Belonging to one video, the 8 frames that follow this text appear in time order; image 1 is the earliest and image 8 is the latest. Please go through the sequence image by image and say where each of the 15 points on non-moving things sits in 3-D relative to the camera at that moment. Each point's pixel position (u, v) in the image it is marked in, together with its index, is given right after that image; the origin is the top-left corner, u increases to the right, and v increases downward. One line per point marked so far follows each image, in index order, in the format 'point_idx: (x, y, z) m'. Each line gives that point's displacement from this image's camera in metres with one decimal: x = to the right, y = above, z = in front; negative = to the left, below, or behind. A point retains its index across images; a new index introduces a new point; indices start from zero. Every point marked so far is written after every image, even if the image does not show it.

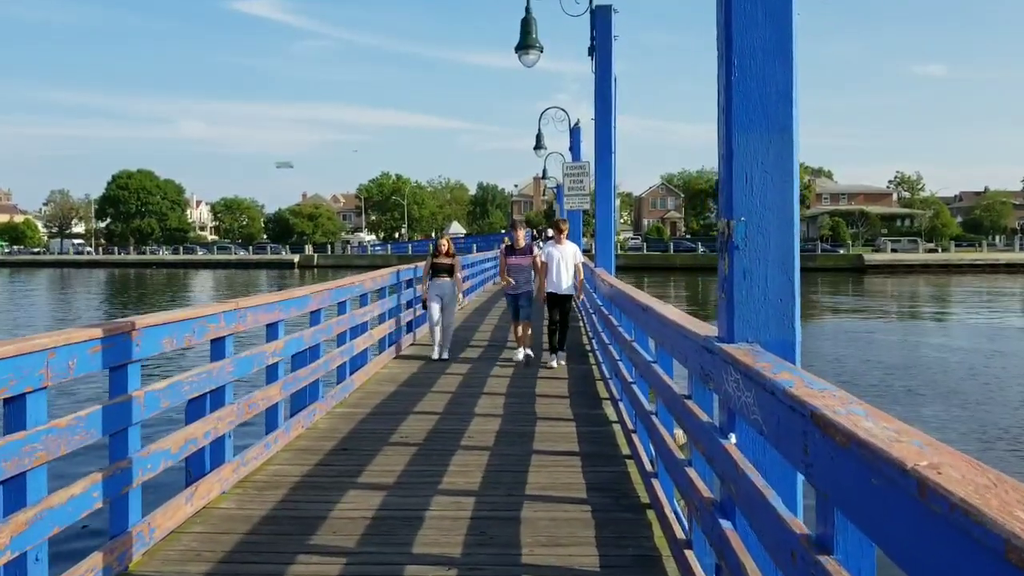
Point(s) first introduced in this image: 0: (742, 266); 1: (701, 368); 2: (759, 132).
0: (+0.8, +0.1, +3.2) m
1: (+0.7, -0.3, +3.6) m
2: (+0.8, +0.5, +3.2) m
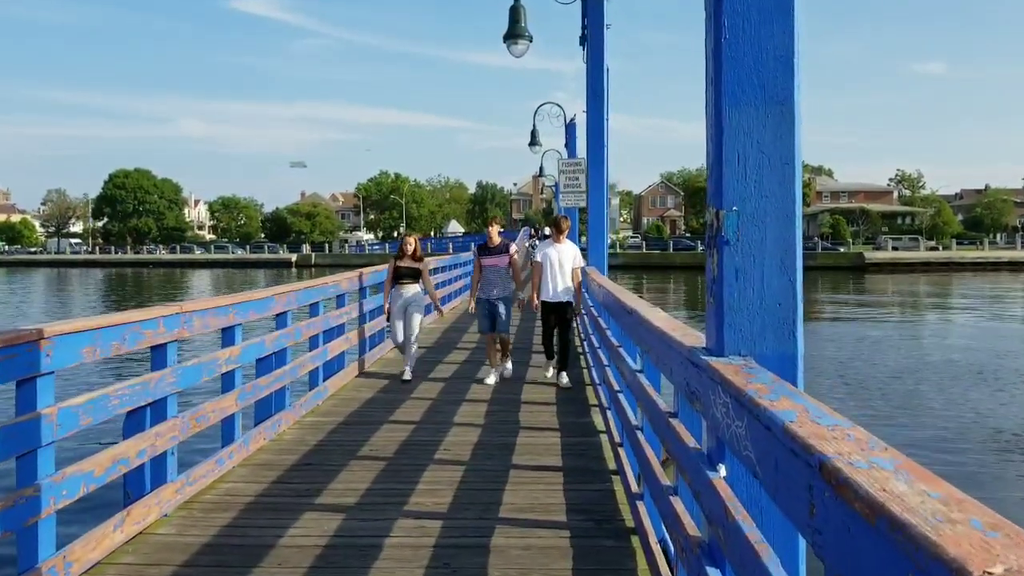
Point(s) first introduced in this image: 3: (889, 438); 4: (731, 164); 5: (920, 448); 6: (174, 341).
0: (+0.6, +0.1, +2.7) m
1: (+0.5, -0.3, +3.0) m
2: (+0.7, +0.5, +2.7) m
3: (+4.3, -1.7, +11.1) m
4: (+0.6, +0.4, +2.7) m
5: (+4.5, -1.8, +10.6) m
6: (-1.8, -0.3, +5.1) m
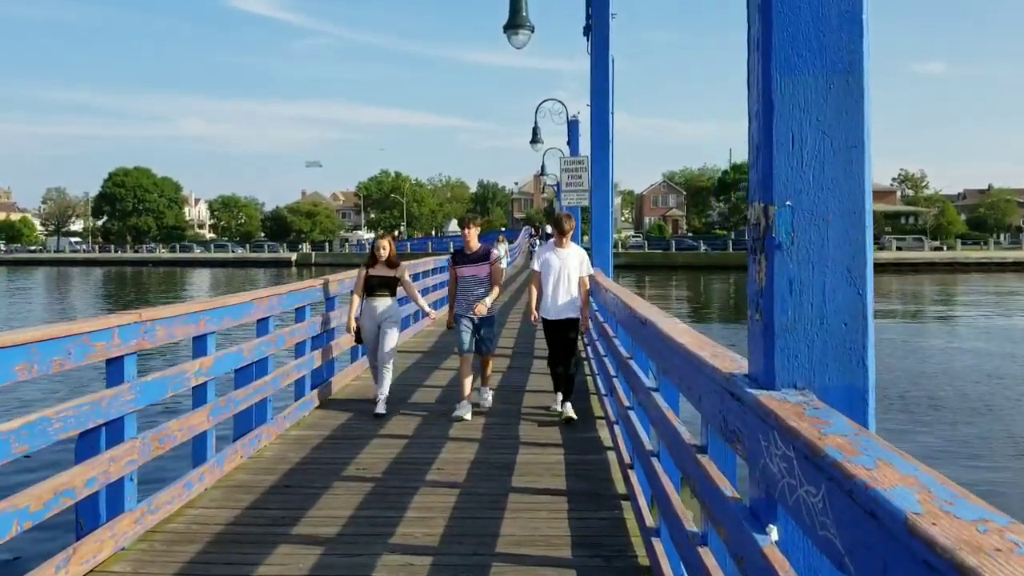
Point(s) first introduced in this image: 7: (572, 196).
0: (+0.6, 0.0, +2.1) m
1: (+0.5, -0.3, +2.5) m
2: (+0.7, +0.5, +2.1) m
3: (+4.3, -1.8, +10.6) m
4: (+0.6, +0.3, +2.1) m
5: (+4.5, -1.8, +10.1) m
6: (-1.8, -0.3, +4.5) m
7: (+1.3, +1.9, +20.0) m
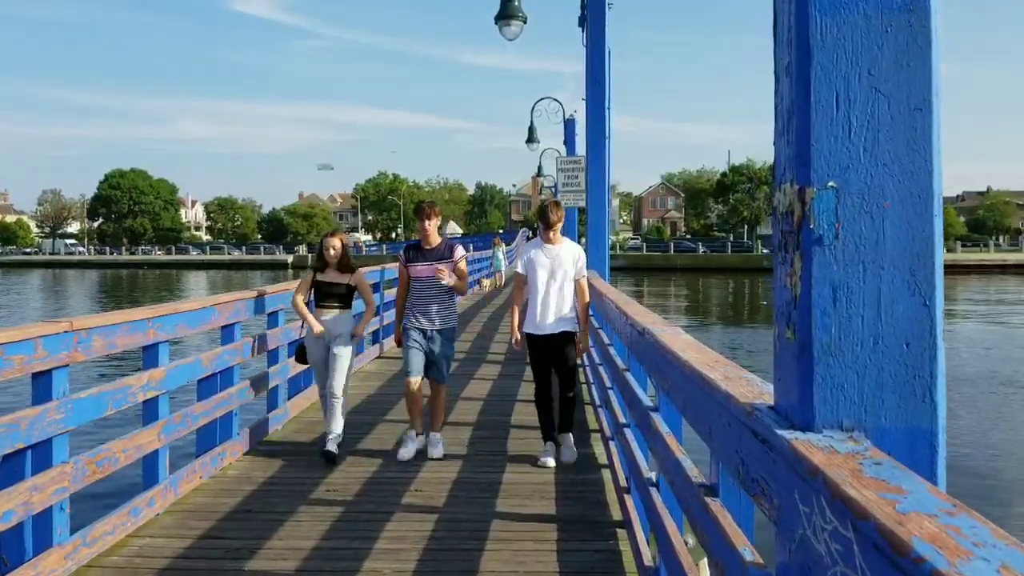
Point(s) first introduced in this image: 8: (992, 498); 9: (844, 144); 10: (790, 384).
0: (+0.5, 0.0, +1.6) m
1: (+0.5, -0.4, +2.0) m
2: (+0.6, +0.5, +1.6) m
3: (+4.3, -1.8, +10.0) m
4: (+0.5, +0.3, +1.6) m
5: (+4.4, -1.8, +9.5) m
6: (-1.9, -0.3, +4.0) m
7: (+1.2, +1.9, +19.5) m
8: (+4.3, -1.9, +8.7) m
9: (+0.6, +0.2, +1.6) m
10: (+0.5, -0.2, +1.7) m
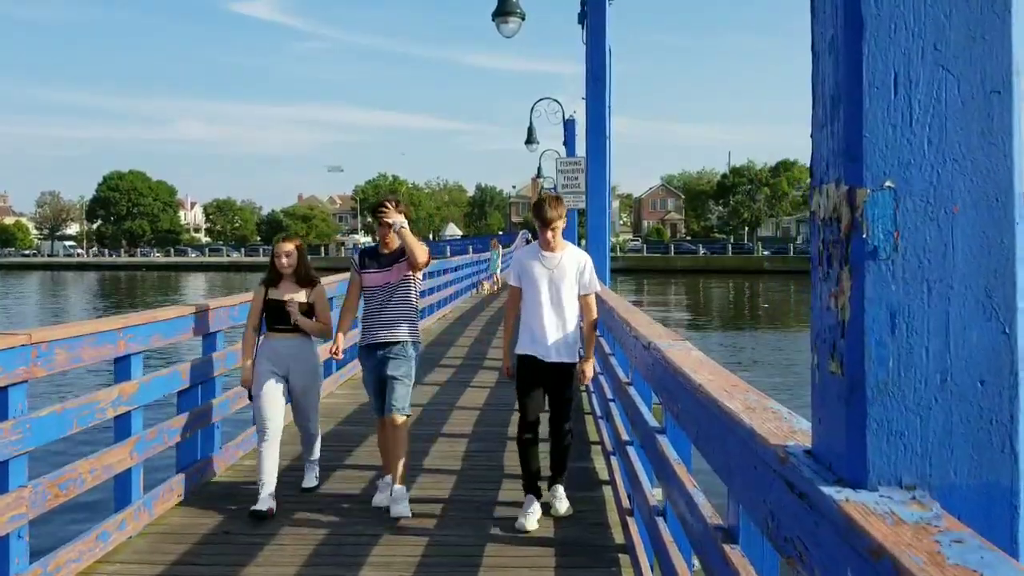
0: (+0.5, 0.0, +1.3) m
1: (+0.4, -0.4, +1.7) m
2: (+0.6, +0.4, +1.3) m
3: (+4.2, -1.8, +9.7) m
4: (+0.5, +0.3, +1.3) m
5: (+4.4, -1.9, +9.2) m
6: (-1.9, -0.4, +3.7) m
7: (+1.1, +1.8, +19.2) m
8: (+4.3, -1.9, +8.4) m
9: (+0.5, +0.2, +1.3) m
10: (+0.5, -0.2, +1.4) m
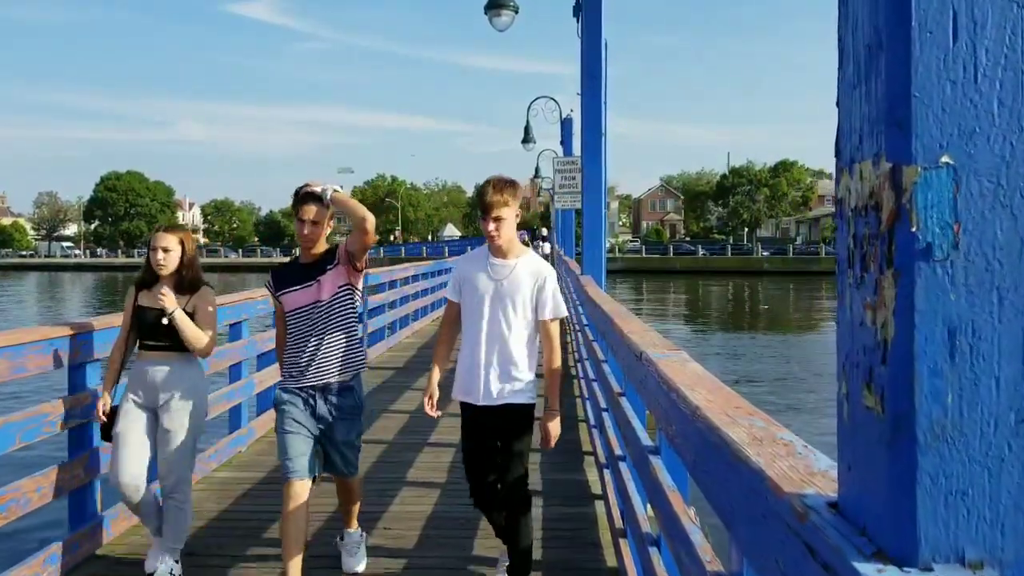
0: (+0.4, 0.0, +1.0) m
1: (+0.4, -0.4, +1.3) m
2: (+0.5, +0.4, +1.0) m
3: (+4.2, -1.9, +9.4) m
4: (+0.4, +0.3, +1.0) m
5: (+4.3, -1.9, +8.9) m
6: (-2.0, -0.4, +3.4) m
7: (+1.0, +1.8, +18.9) m
8: (+4.2, -1.9, +8.0) m
9: (+0.5, +0.2, +1.0) m
10: (+0.4, -0.2, +1.1) m
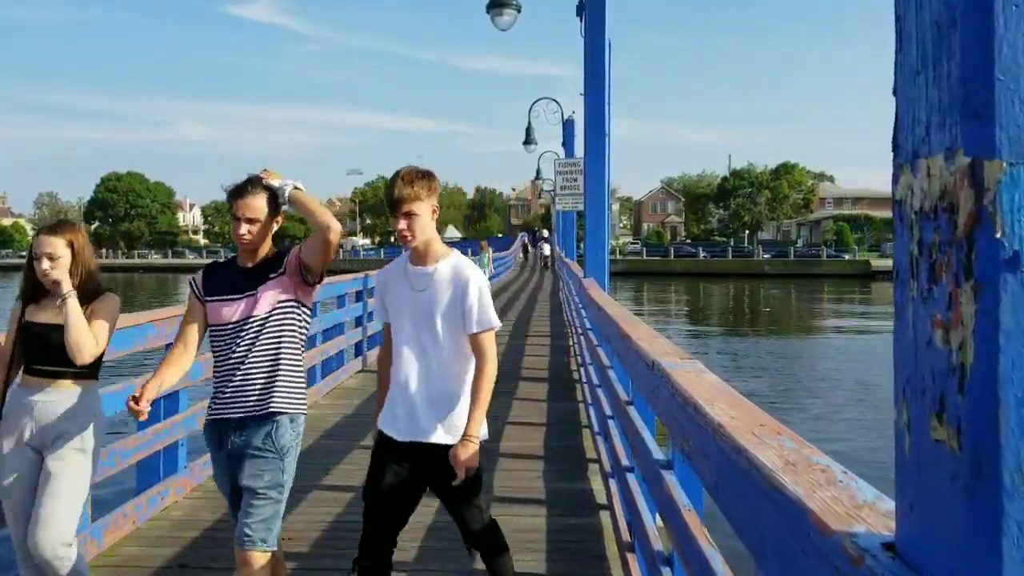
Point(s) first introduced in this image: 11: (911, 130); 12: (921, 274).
0: (+0.5, 0.0, +0.8) m
1: (+0.4, -0.4, +1.2) m
2: (+0.5, +0.4, +0.8) m
3: (+4.2, -1.9, +9.3) m
4: (+0.5, +0.2, +0.9) m
5: (+4.3, -1.9, +8.8) m
6: (-1.9, -0.4, +3.2) m
7: (+1.1, +1.7, +18.7) m
8: (+4.2, -2.0, +7.9) m
9: (+0.5, +0.2, +0.8) m
10: (+0.4, -0.2, +1.0) m
11: (+0.4, +0.2, +1.0) m
12: (+0.4, 0.0, +1.0) m
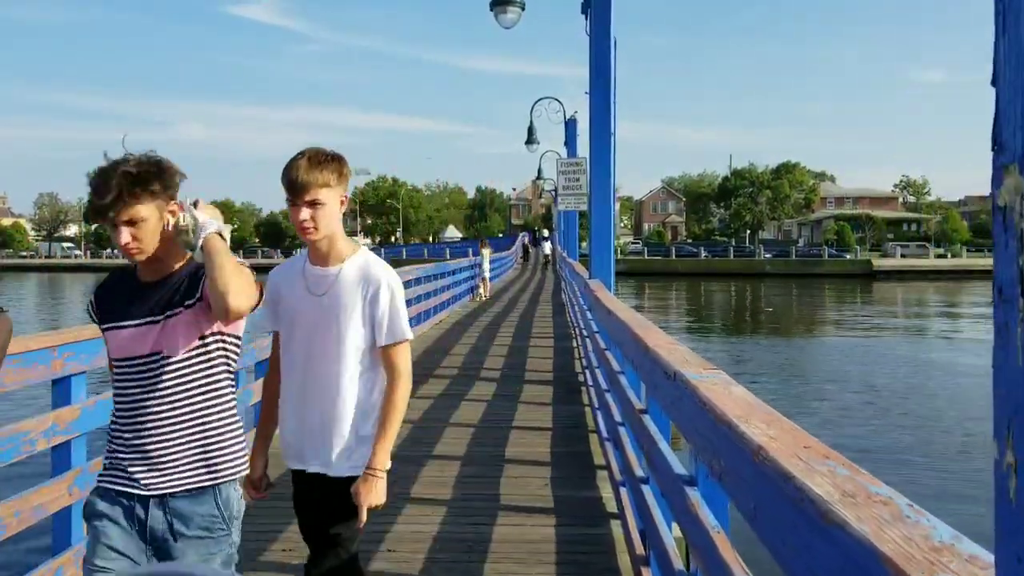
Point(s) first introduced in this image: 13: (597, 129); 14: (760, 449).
0: (+0.5, -0.1, +0.7) m
1: (+0.4, -0.4, +1.1) m
2: (+0.5, +0.4, +0.7) m
3: (+4.2, -1.9, +9.1) m
4: (+0.5, +0.2, +0.7) m
5: (+4.3, -1.9, +8.6) m
6: (-1.9, -0.4, +3.1) m
7: (+1.1, +1.7, +18.6) m
8: (+4.3, -2.0, +7.7) m
9: (+0.5, +0.2, +0.7) m
10: (+0.5, -0.2, +0.8) m
11: (+0.5, +0.1, +0.9) m
12: (+0.5, 0.0, +0.8) m
13: (+1.0, +1.9, +11.3) m
14: (+0.4, -0.3, +1.7) m
